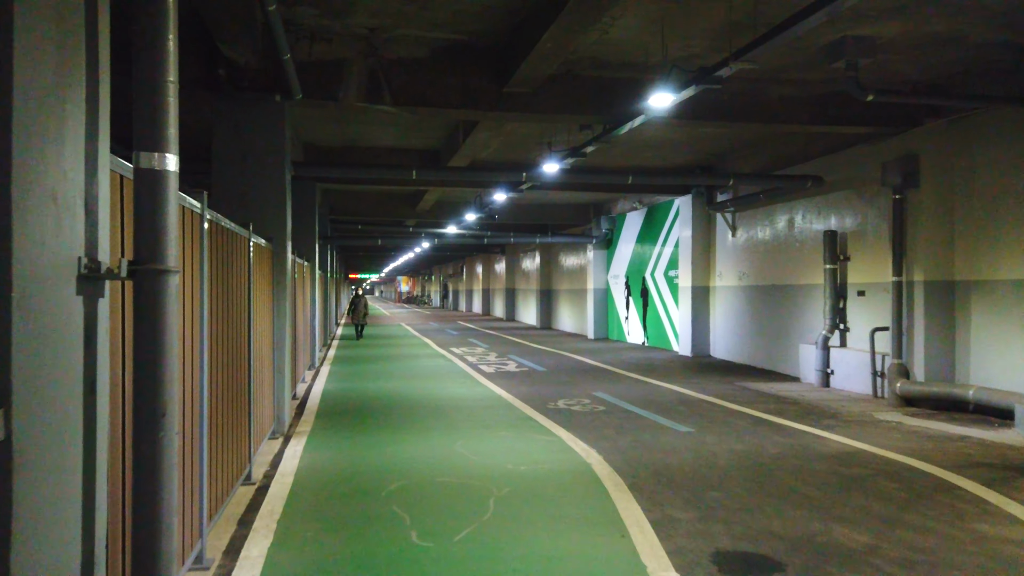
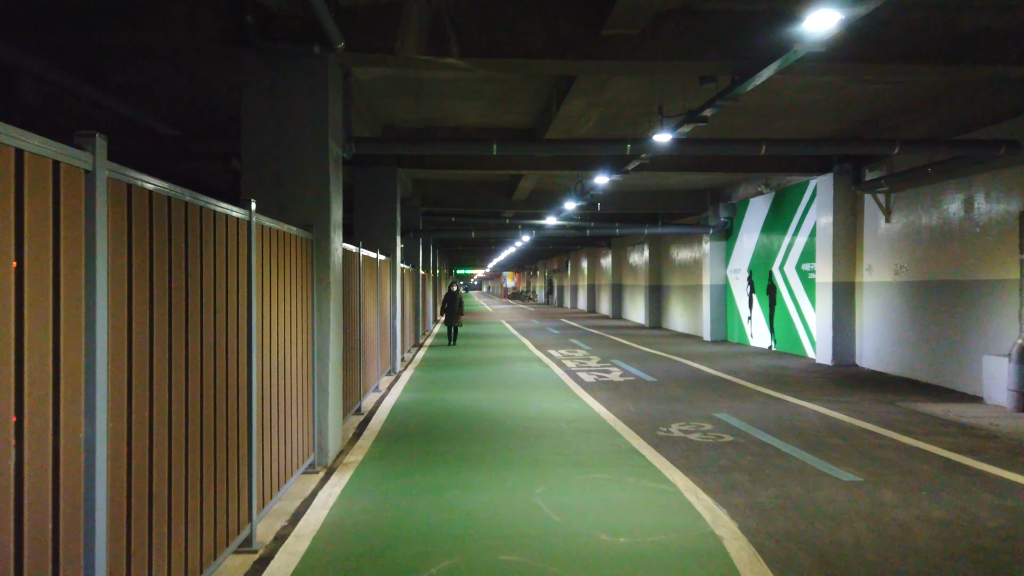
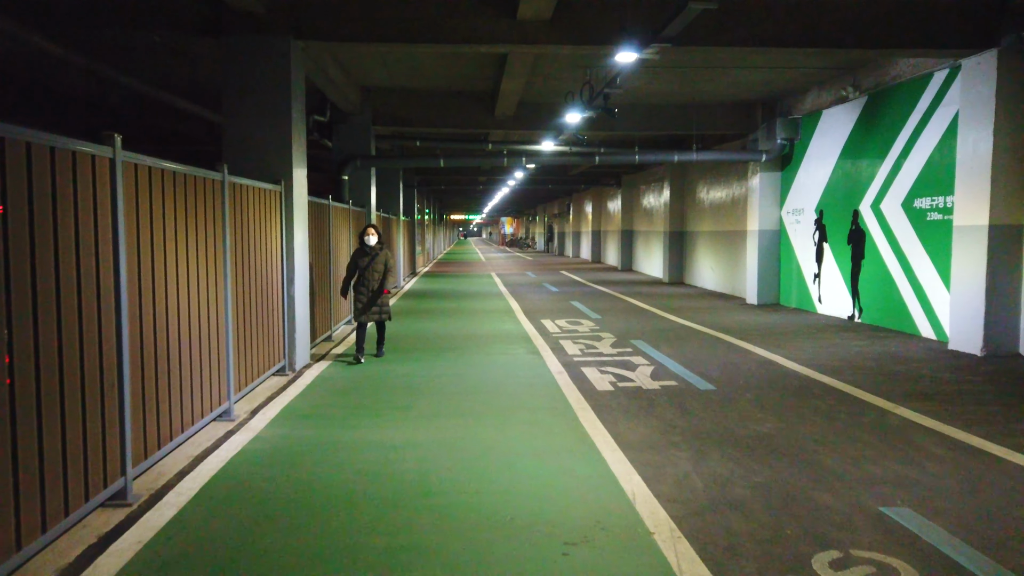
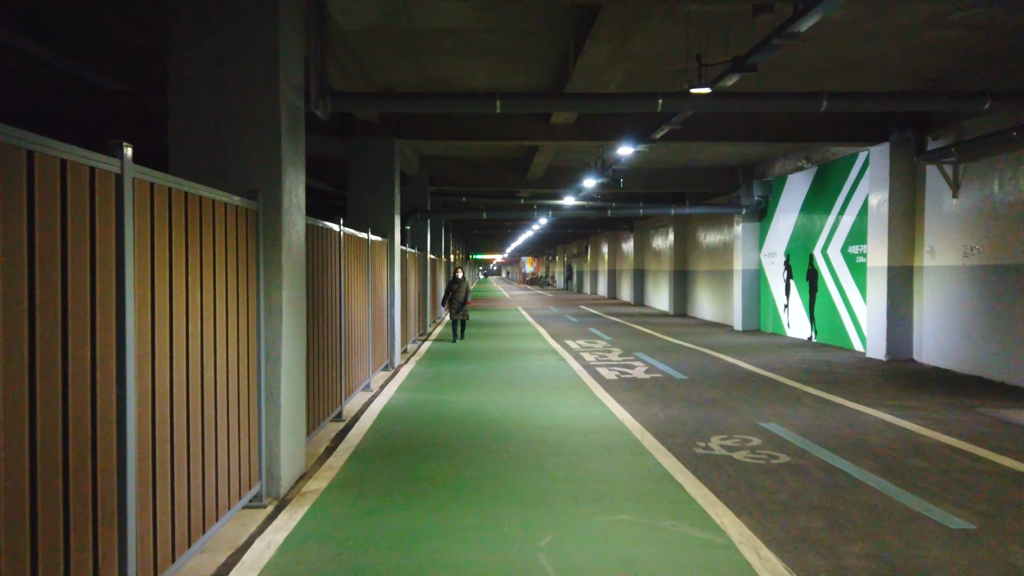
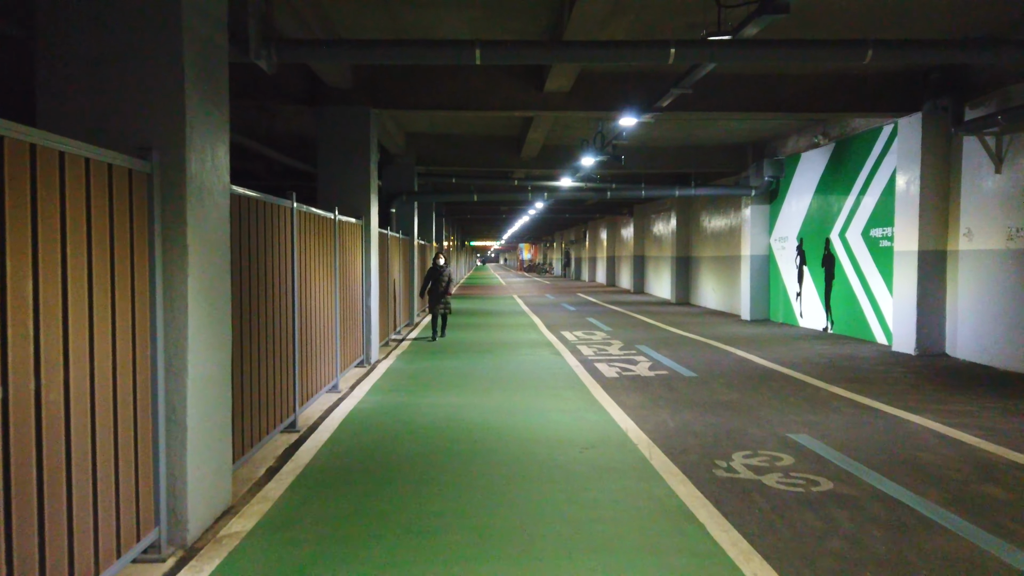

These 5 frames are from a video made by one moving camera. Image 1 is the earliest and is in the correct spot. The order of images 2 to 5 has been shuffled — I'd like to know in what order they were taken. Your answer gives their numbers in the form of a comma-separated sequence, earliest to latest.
2, 4, 5, 3
